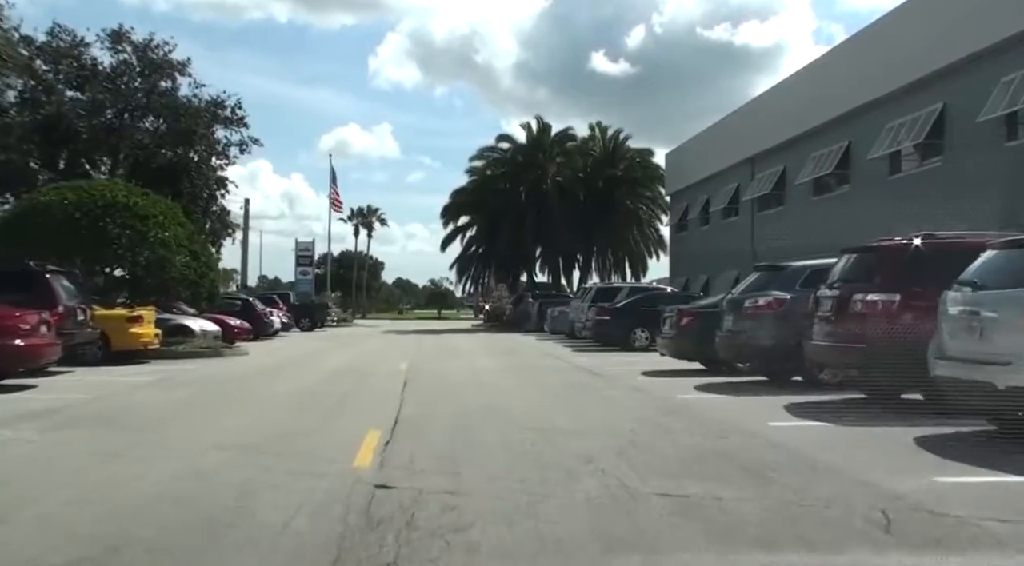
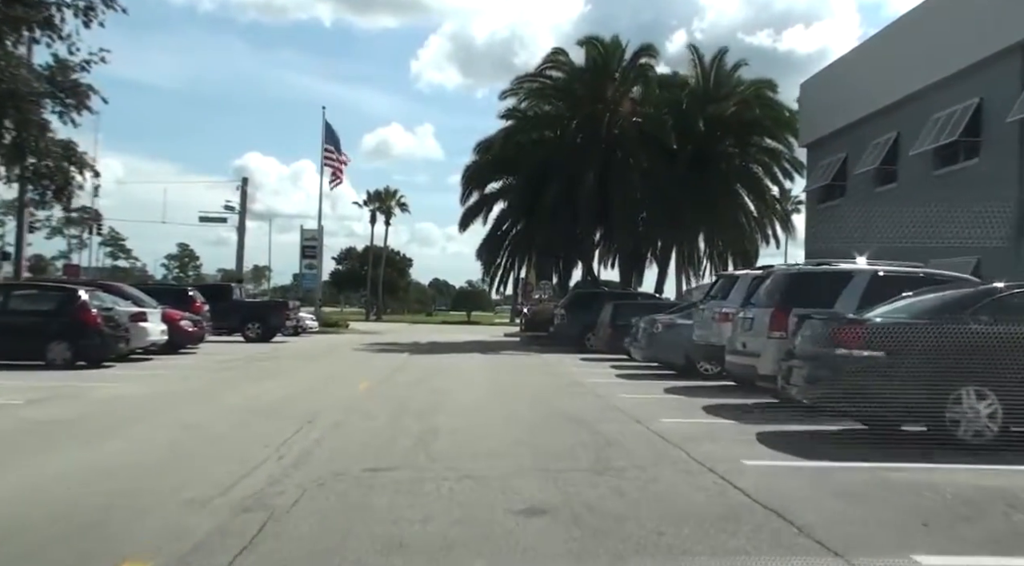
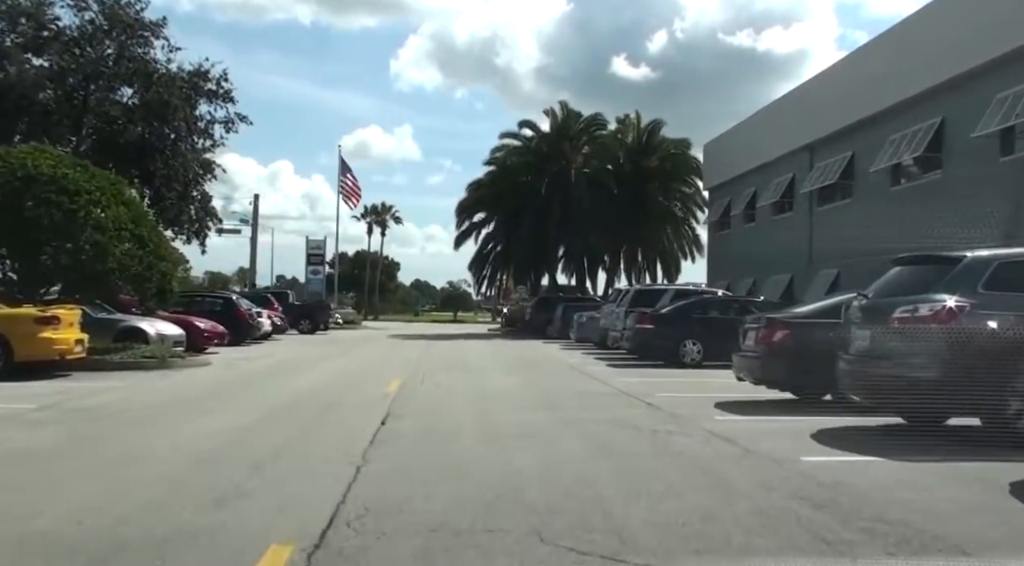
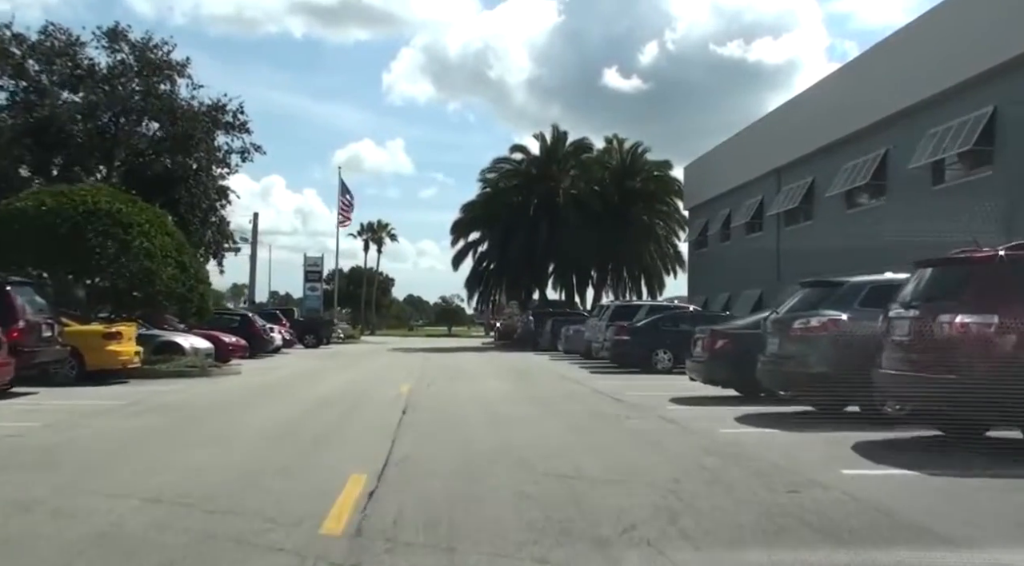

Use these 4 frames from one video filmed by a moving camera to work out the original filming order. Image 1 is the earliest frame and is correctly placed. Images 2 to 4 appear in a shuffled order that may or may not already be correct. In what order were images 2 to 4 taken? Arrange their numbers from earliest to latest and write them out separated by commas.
4, 3, 2
